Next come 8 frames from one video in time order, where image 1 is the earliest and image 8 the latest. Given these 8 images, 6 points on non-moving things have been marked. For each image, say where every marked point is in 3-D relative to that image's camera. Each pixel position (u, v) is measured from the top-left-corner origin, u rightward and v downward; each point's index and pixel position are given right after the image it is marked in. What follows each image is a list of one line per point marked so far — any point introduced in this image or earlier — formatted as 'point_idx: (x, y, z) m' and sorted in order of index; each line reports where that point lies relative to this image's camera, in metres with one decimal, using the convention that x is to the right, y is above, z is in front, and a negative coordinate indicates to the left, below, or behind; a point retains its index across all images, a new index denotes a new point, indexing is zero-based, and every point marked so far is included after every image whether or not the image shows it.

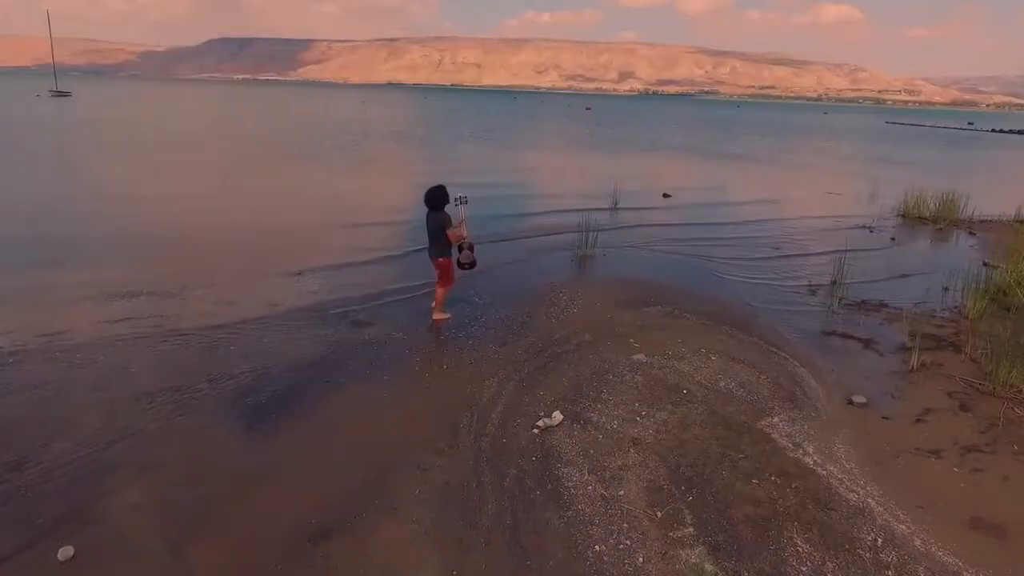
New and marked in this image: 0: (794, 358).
0: (+3.4, -0.9, +7.4) m
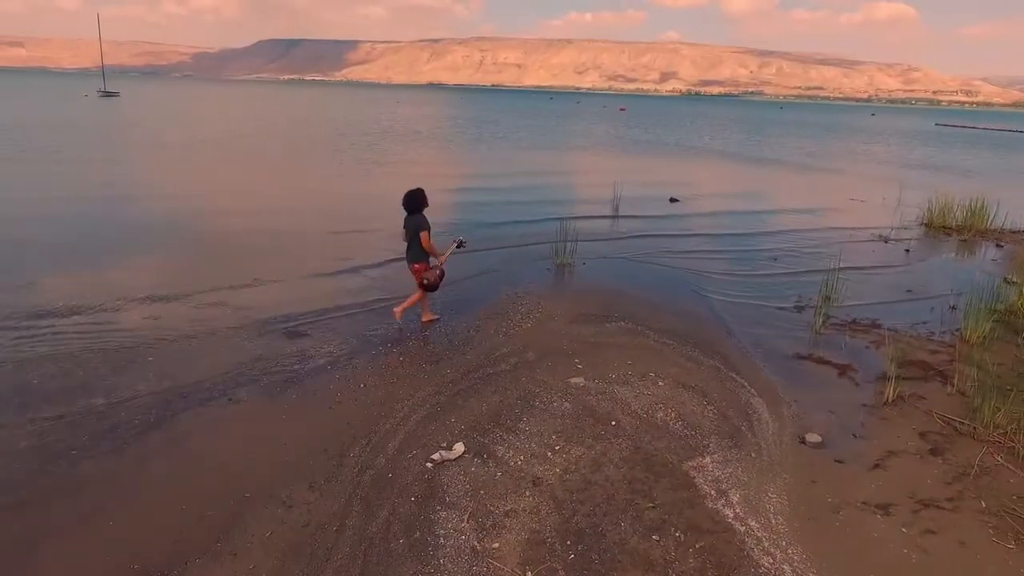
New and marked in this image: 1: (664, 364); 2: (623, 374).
0: (+2.6, -1.1, +6.7) m
1: (+1.8, -0.9, +7.1) m
2: (+1.2, -1.0, +6.8) m
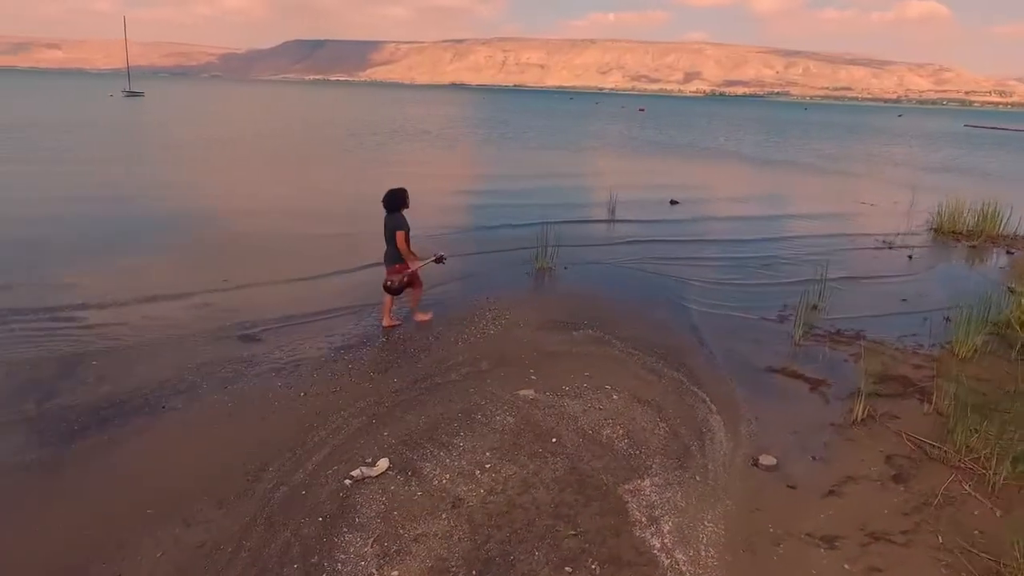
0: (+2.1, -1.2, +6.3) m
1: (+1.3, -1.0, +6.8) m
2: (+0.7, -1.1, +6.5) m
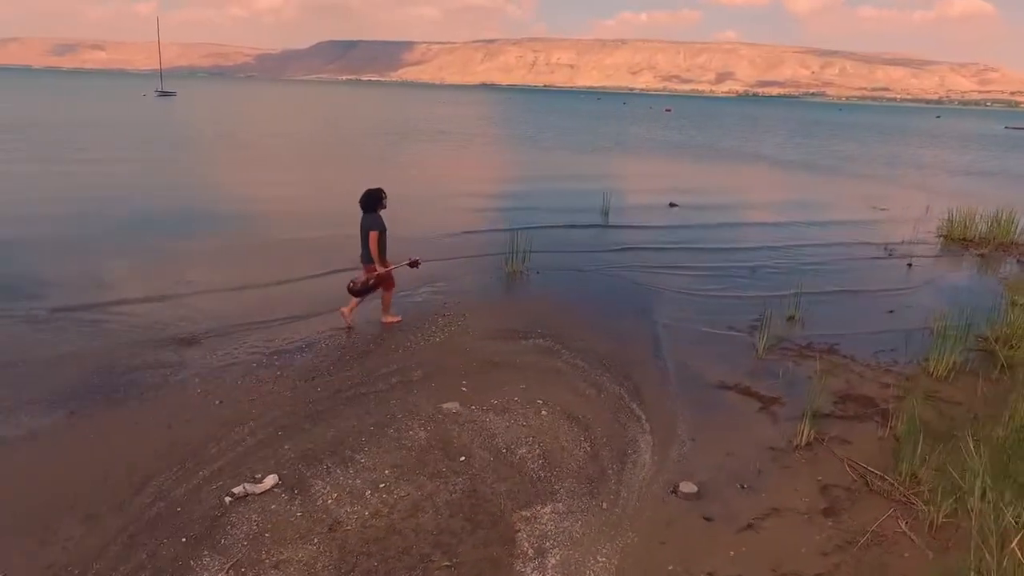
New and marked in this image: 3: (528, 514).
0: (+1.3, -1.3, +5.9) m
1: (+0.5, -1.1, +6.5) m
2: (-0.1, -1.1, +6.2) m
3: (+0.1, -1.7, +4.5) m
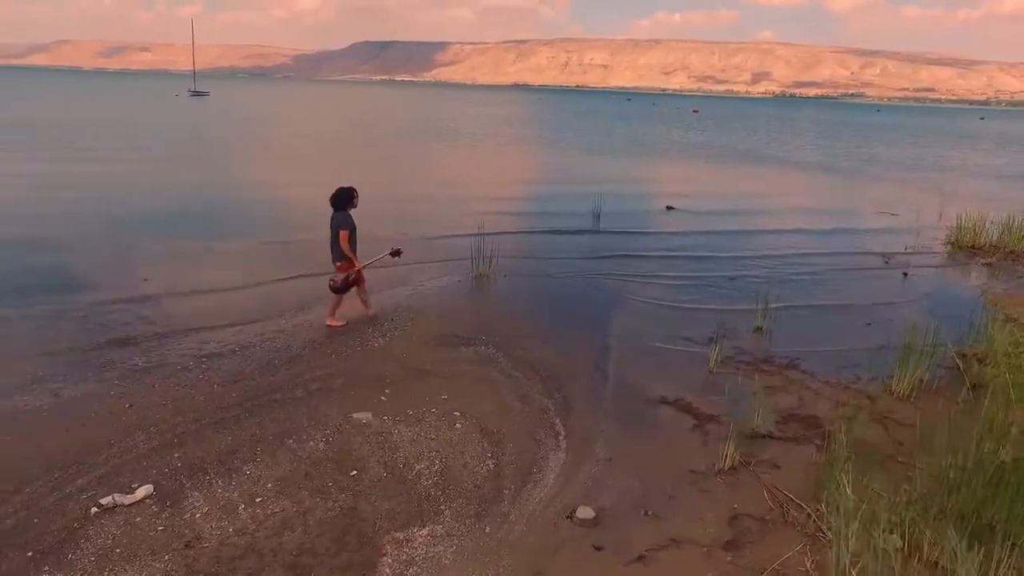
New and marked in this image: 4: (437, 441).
0: (+0.5, -1.4, +5.6) m
1: (-0.3, -1.2, +6.2) m
2: (-0.9, -1.2, +5.9) m
3: (-0.8, -1.7, +4.3) m
4: (-0.7, -1.4, +5.4) m
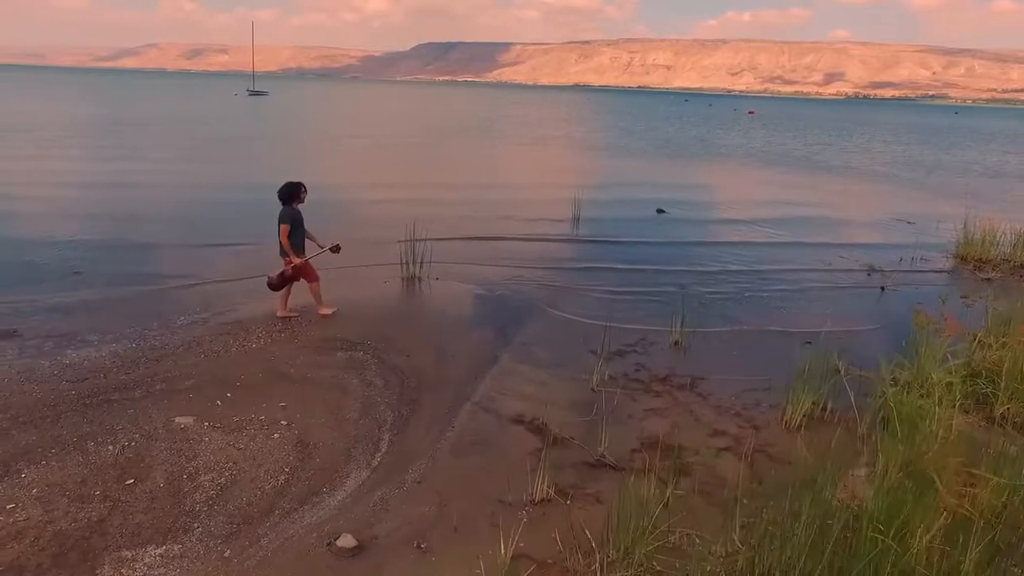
0: (-1.1, -1.4, +5.2) m
1: (-1.8, -1.2, +5.8) m
2: (-2.4, -1.2, +5.6) m
3: (-2.5, -1.8, +4.0) m
4: (-2.3, -1.4, +5.2) m
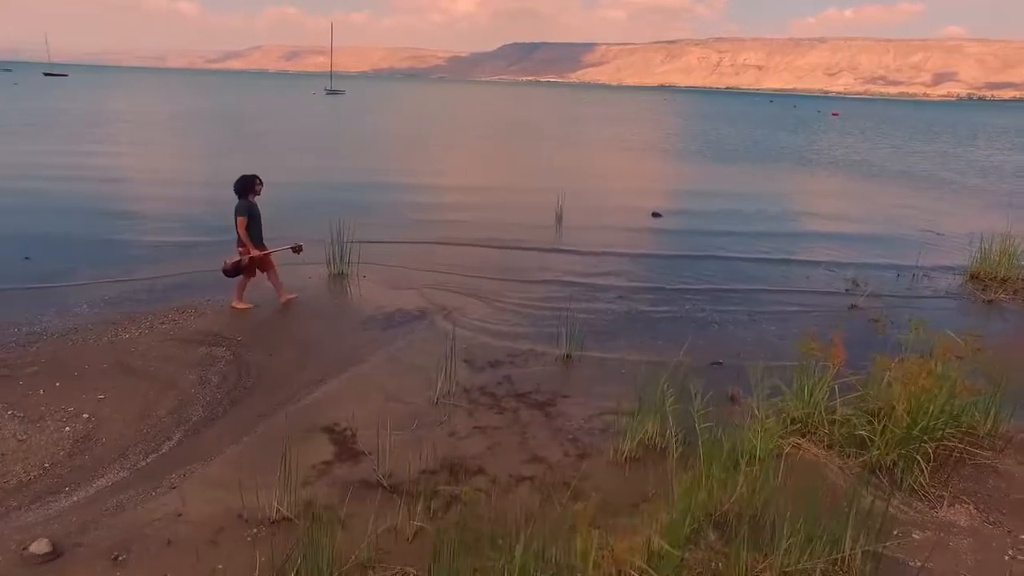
0: (-3.0, -1.4, +5.0) m
1: (-3.6, -1.1, +5.7) m
2: (-4.2, -1.1, +5.6) m
3: (-4.5, -1.7, +4.0) m
4: (-4.1, -1.3, +5.1) m
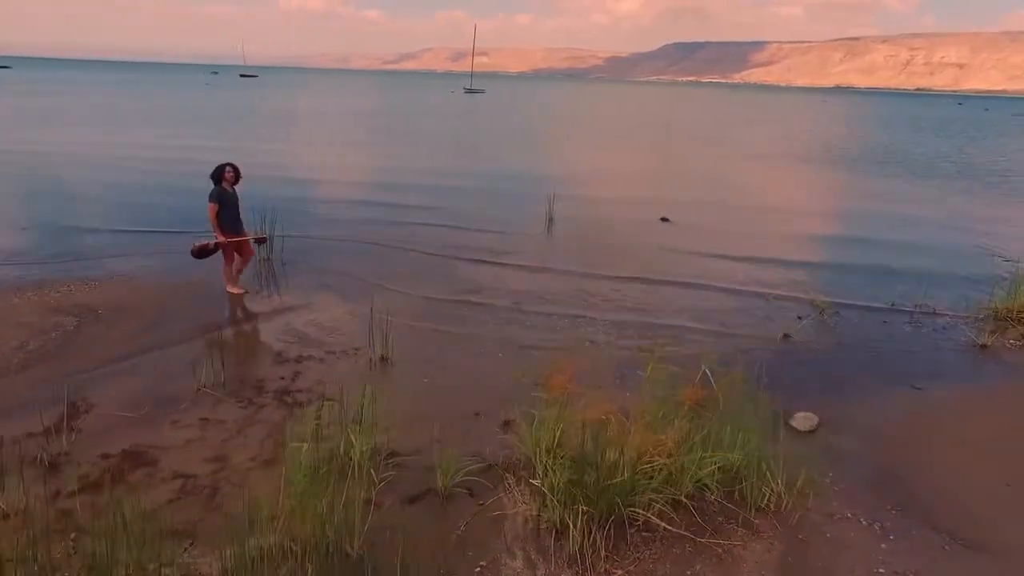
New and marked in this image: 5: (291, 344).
0: (-5.6, -1.1, +5.5) m
1: (-6.0, -0.8, +6.3) m
2: (-6.7, -0.7, +6.4) m
3: (-7.4, -1.2, +4.8) m
4: (-6.7, -0.9, +5.8) m
5: (-2.7, -0.6, +7.3) m
